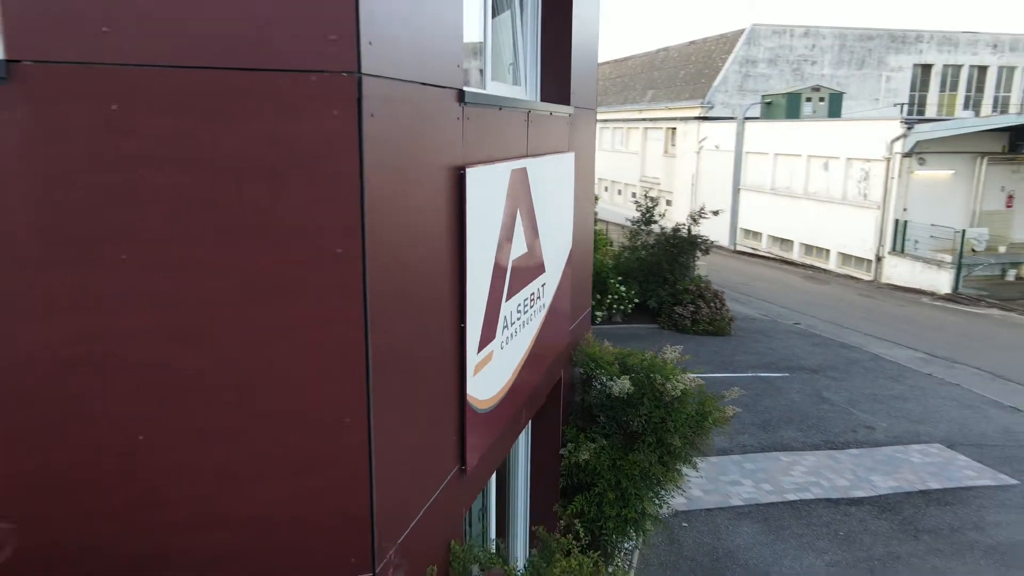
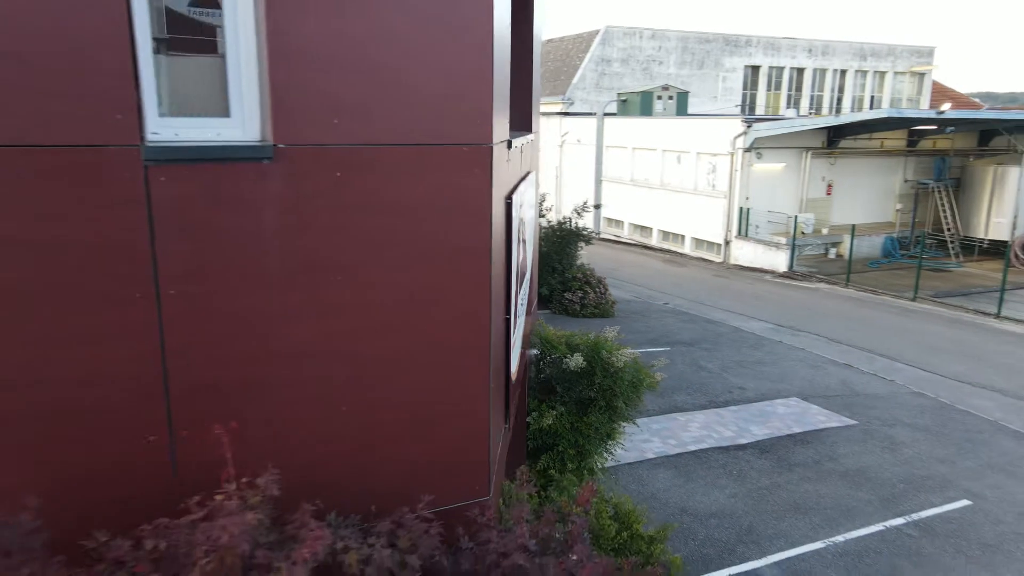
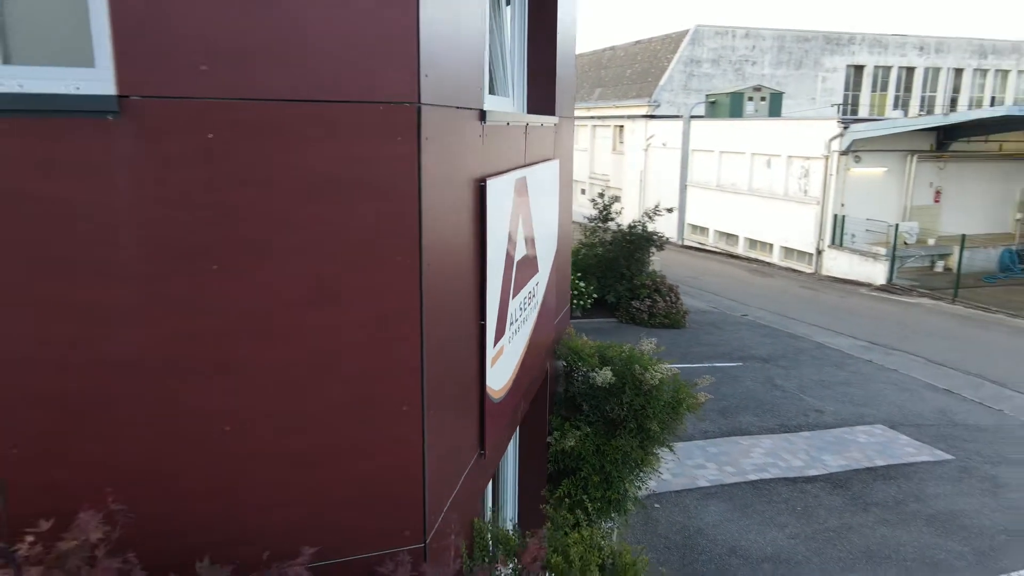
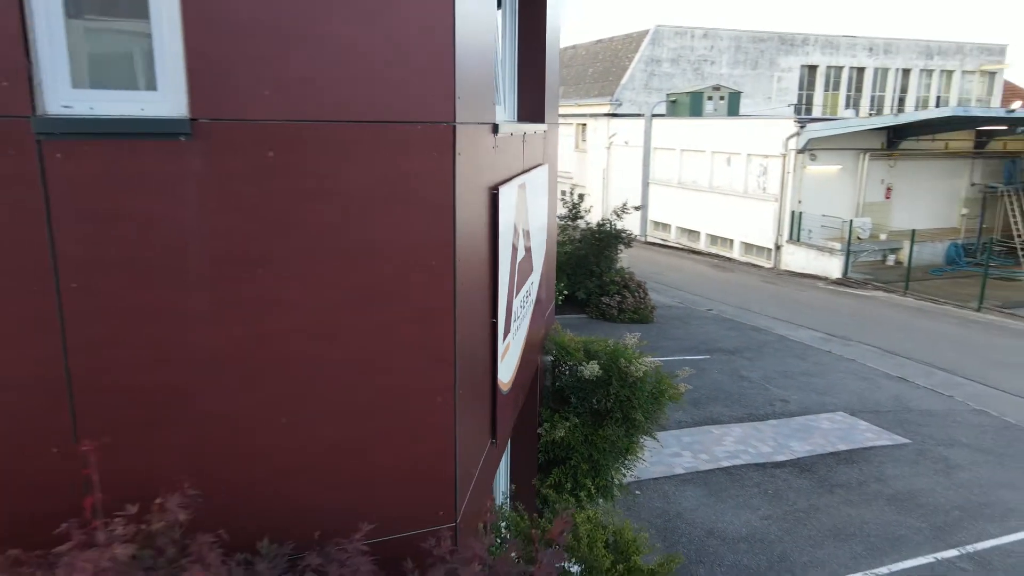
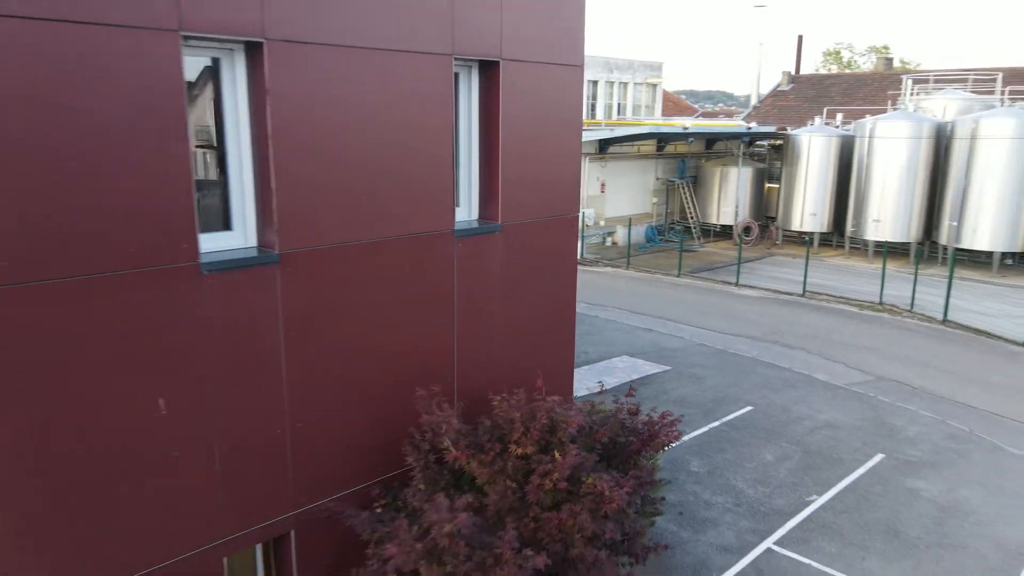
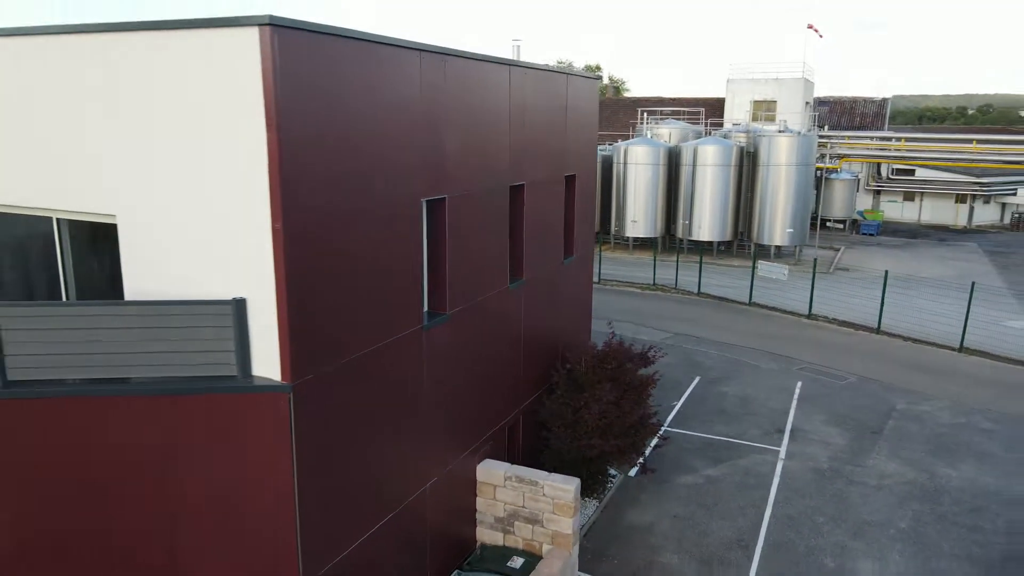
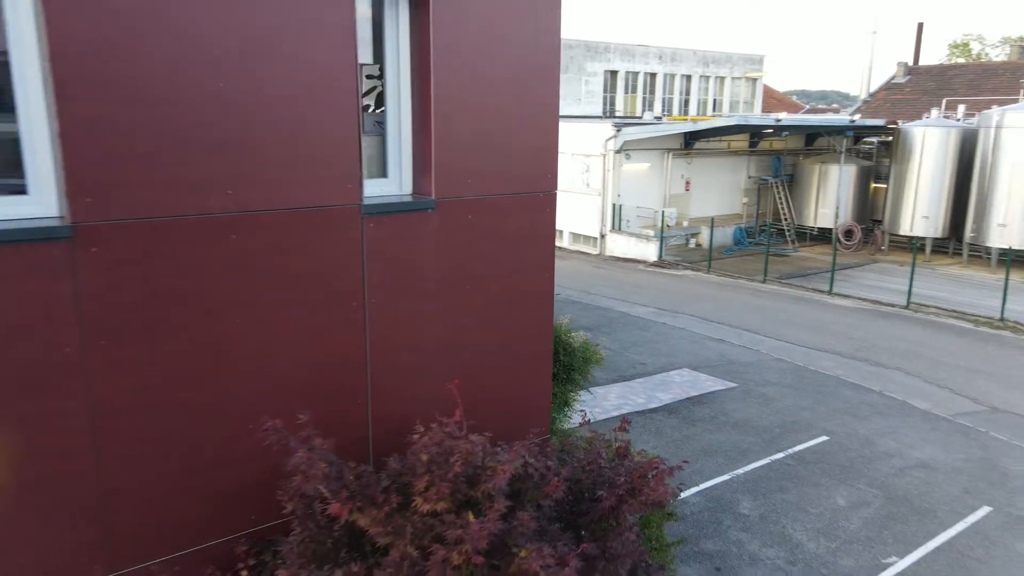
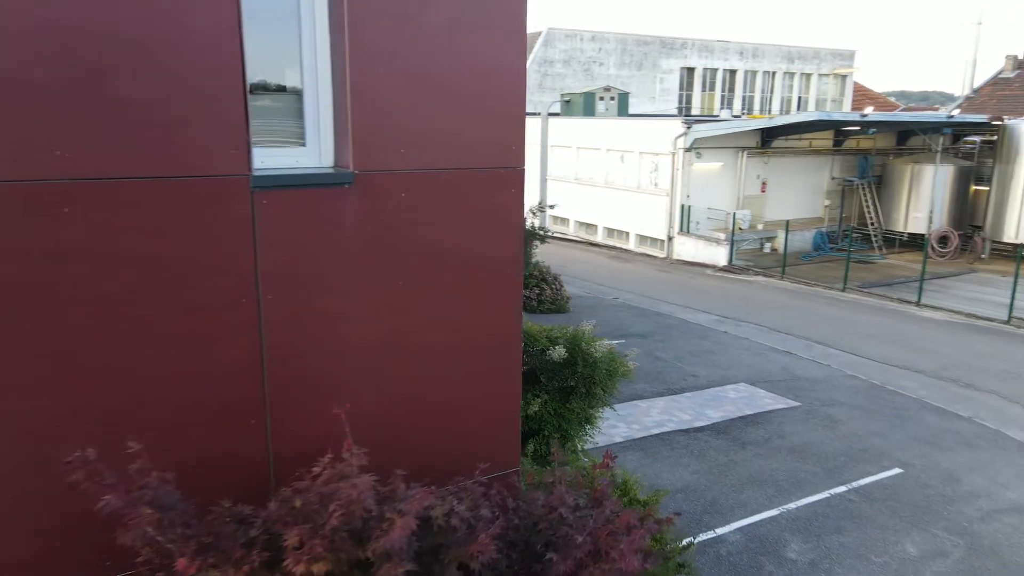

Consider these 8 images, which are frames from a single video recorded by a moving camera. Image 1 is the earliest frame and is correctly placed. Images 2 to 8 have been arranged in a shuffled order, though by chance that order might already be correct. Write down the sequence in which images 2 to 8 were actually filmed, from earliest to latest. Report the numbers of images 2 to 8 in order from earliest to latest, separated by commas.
3, 4, 2, 8, 7, 5, 6
